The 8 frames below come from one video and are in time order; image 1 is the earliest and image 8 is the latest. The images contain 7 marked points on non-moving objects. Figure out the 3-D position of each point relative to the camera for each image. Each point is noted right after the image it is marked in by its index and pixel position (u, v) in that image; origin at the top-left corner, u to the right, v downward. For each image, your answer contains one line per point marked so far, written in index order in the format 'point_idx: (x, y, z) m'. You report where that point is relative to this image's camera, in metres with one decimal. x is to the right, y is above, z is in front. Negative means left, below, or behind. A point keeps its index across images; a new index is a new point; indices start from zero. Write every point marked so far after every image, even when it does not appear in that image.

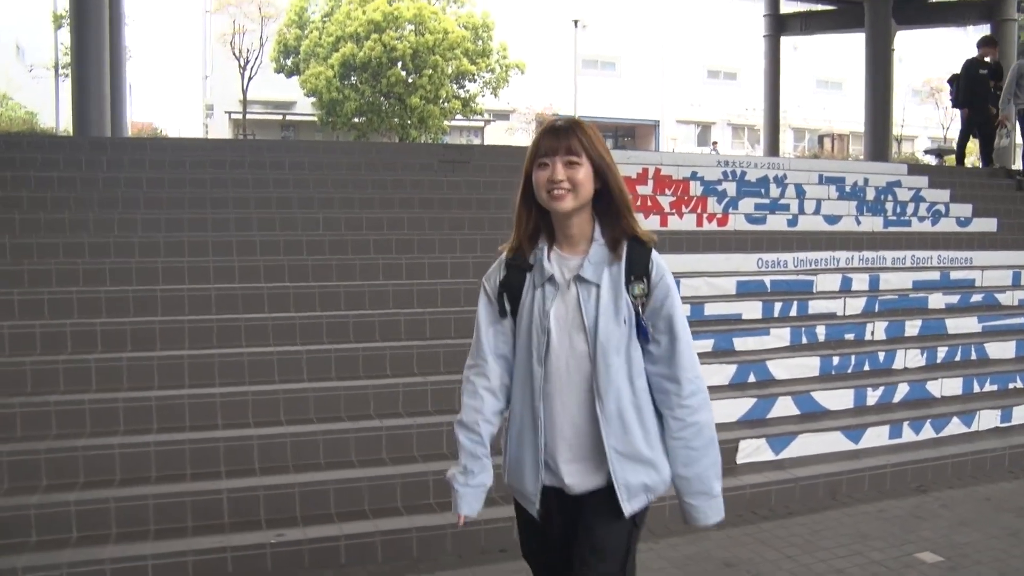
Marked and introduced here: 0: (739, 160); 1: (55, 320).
0: (+2.0, +1.1, +9.0) m
1: (-2.4, -0.2, +5.3) m
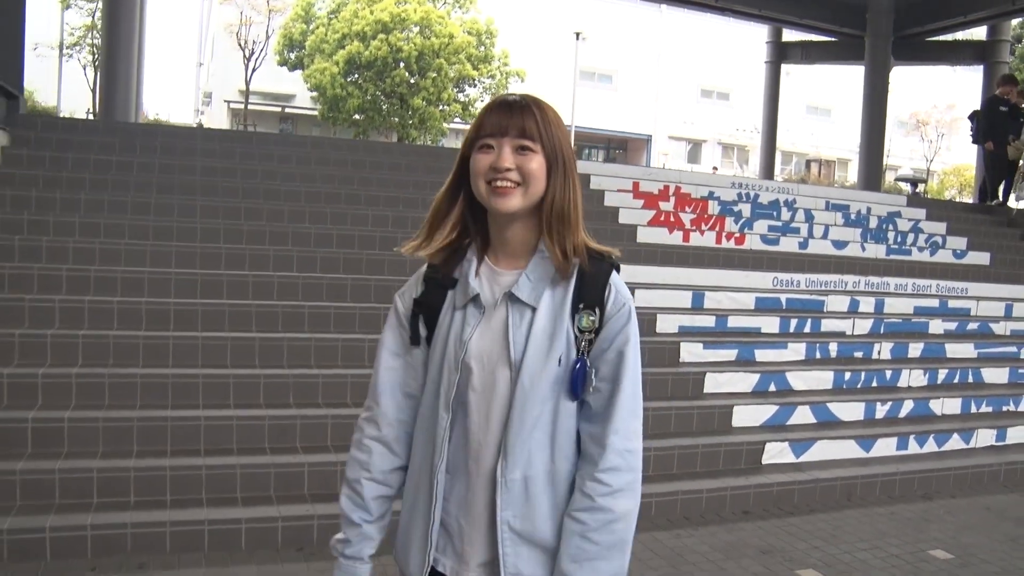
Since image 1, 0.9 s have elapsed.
0: (+2.2, +1.0, +9.5) m
1: (-2.1, -0.1, +5.6) m
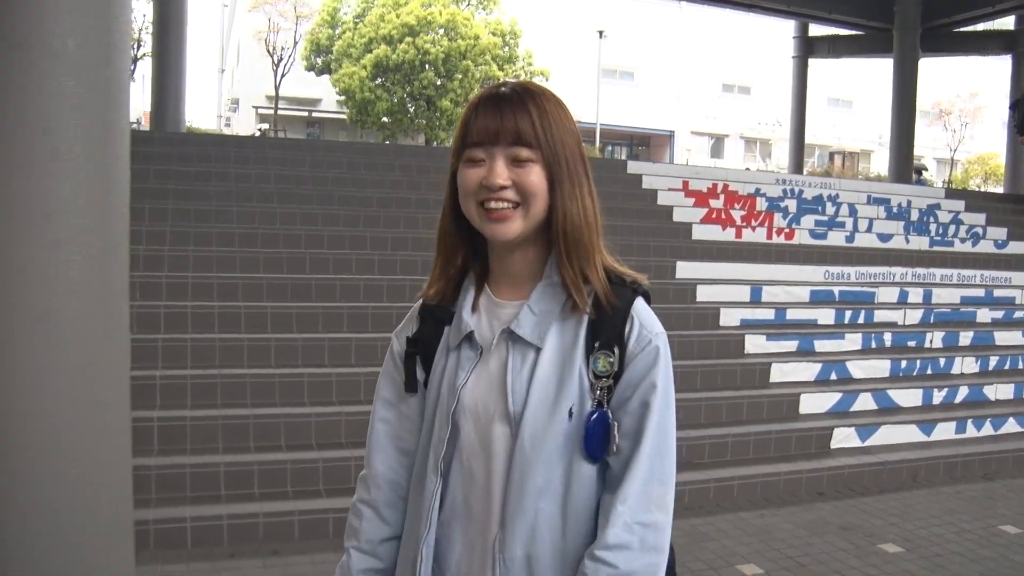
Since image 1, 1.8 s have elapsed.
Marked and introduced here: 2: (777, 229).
0: (+2.7, +1.0, +9.8) m
1: (-1.7, -0.1, +6.0) m
2: (+2.4, +0.5, +9.1) m
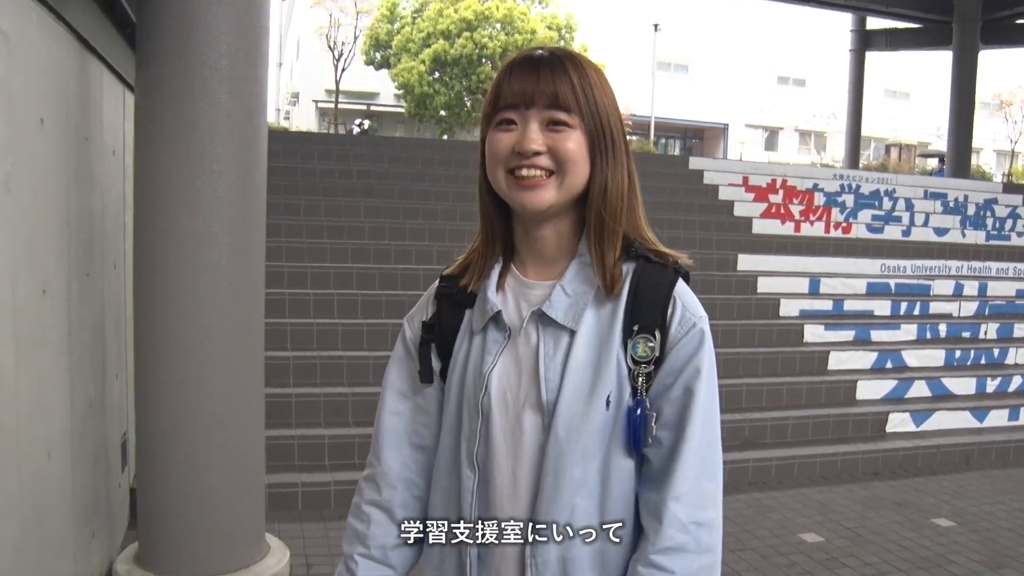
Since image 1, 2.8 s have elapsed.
0: (+3.4, +1.1, +10.1) m
1: (-1.2, 0.0, +6.5) m
2: (+3.0, +0.6, +9.4) m
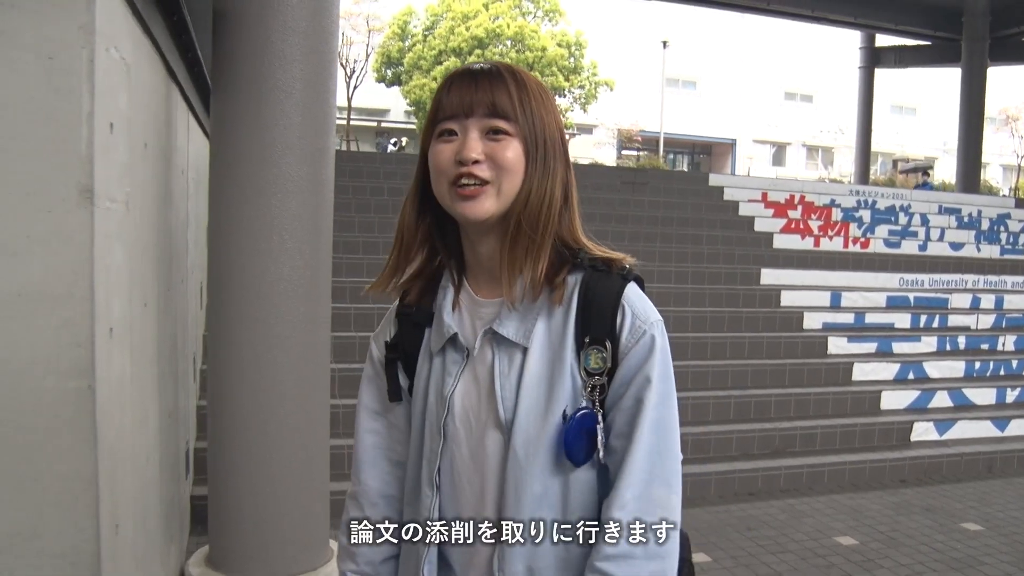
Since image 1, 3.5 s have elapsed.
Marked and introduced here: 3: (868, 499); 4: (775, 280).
0: (+3.6, +1.0, +10.2) m
1: (-1.0, -0.1, +6.7) m
2: (+3.2, +0.5, +9.6) m
3: (+1.9, -1.1, +5.5) m
4: (+2.1, +0.1, +8.1) m
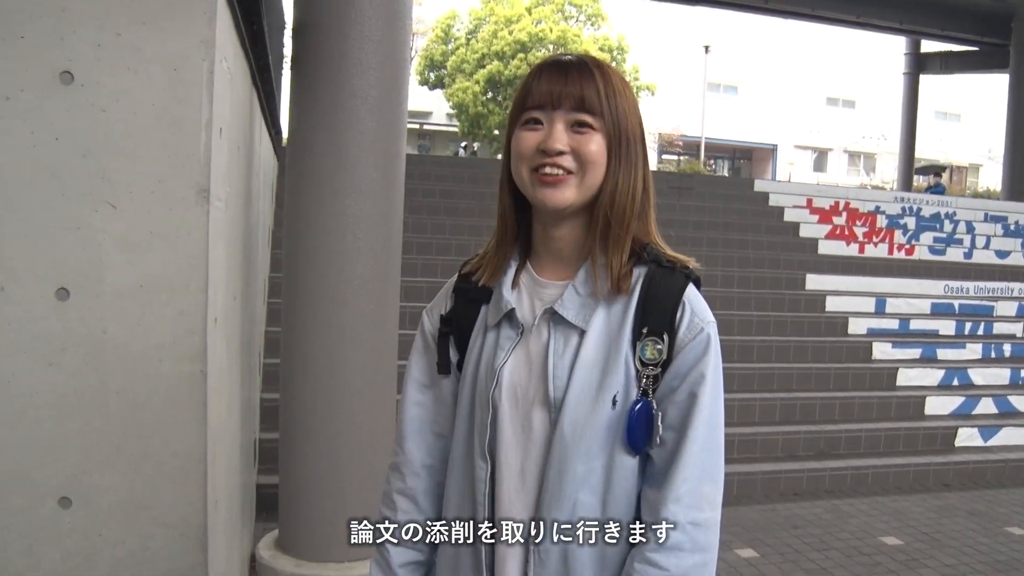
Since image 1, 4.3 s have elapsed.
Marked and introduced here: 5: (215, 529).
0: (+4.1, +0.9, +10.3) m
1: (-0.7, -0.1, +6.9) m
2: (+3.6, +0.4, +9.7) m
3: (+2.2, -1.2, +5.6) m
4: (+2.5, 0.0, +8.2) m
5: (-0.7, -0.6, +2.5) m
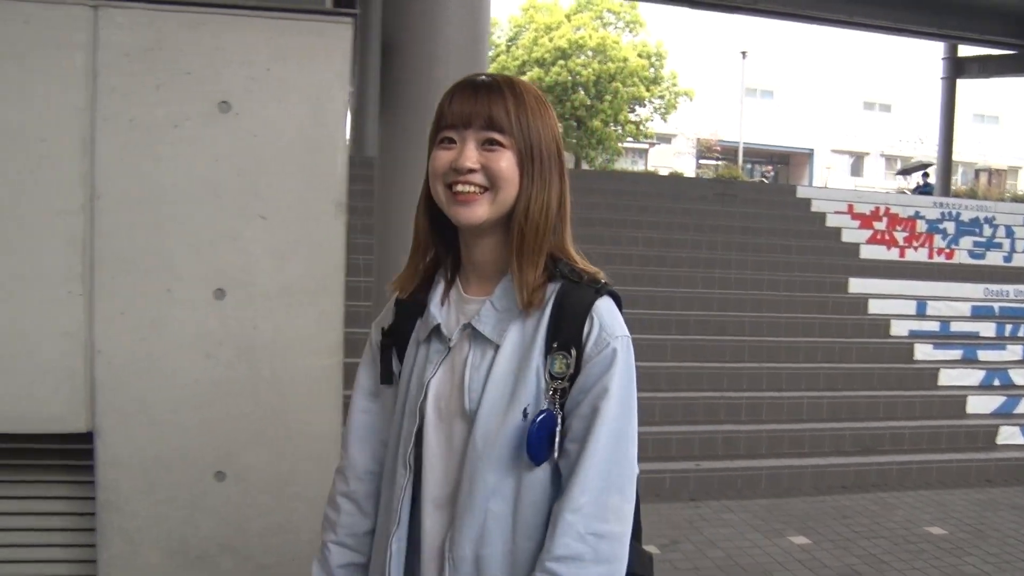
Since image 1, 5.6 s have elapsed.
0: (+4.6, +0.9, +10.5) m
1: (-0.3, -0.1, +7.2) m
2: (+4.1, +0.4, +9.9) m
3: (+2.5, -1.2, +5.8) m
4: (+2.9, 0.0, +8.5) m
5: (-0.5, -0.6, +2.9) m
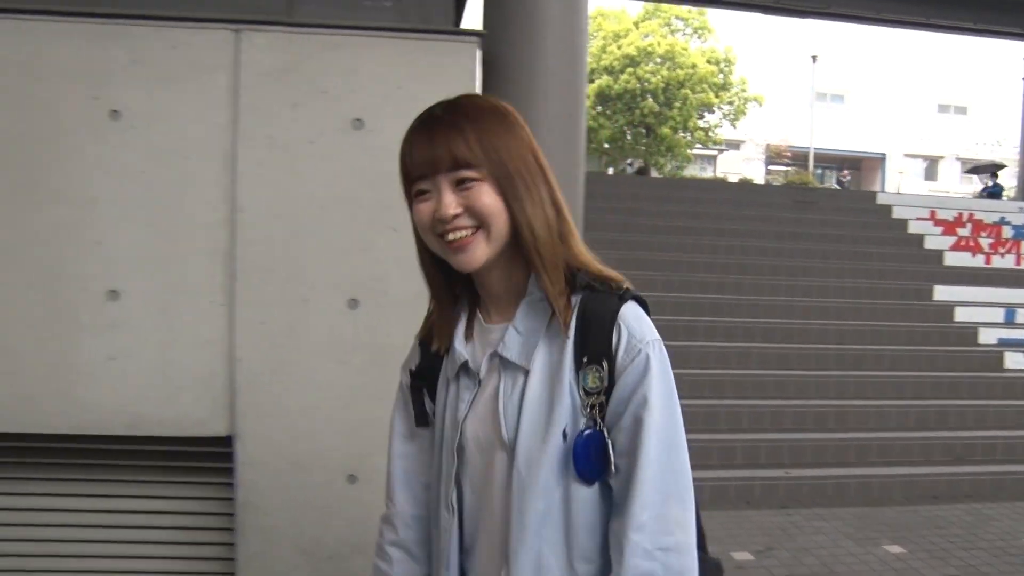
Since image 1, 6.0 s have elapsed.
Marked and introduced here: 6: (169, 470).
0: (+5.3, +0.8, +10.3) m
1: (+0.3, -0.2, +7.3) m
2: (+4.9, +0.3, +9.7) m
3: (+3.0, -1.2, +5.7) m
4: (+3.6, -0.1, +8.3) m
5: (-0.2, -0.6, +3.0) m
6: (-0.9, -0.5, +2.8) m
